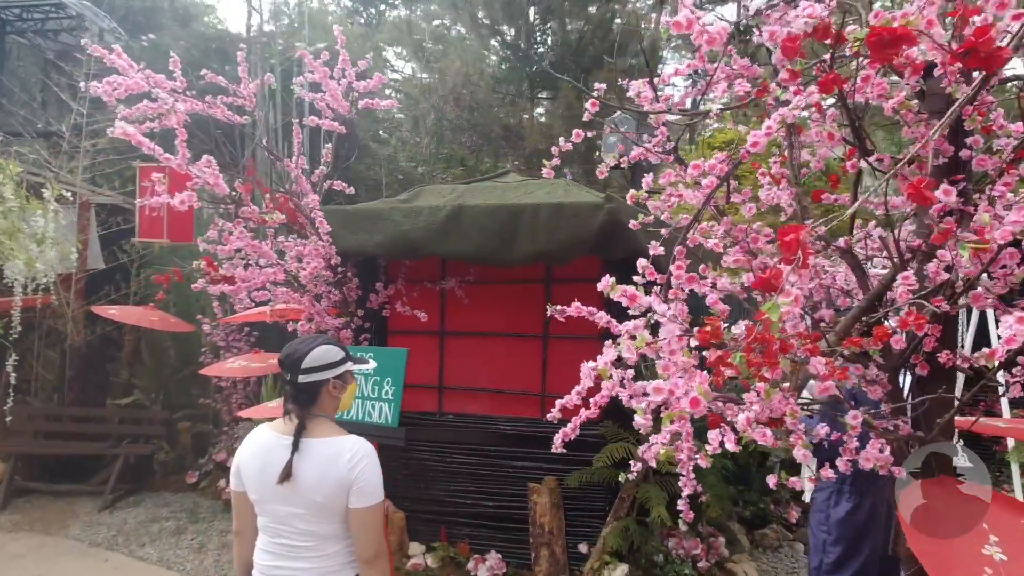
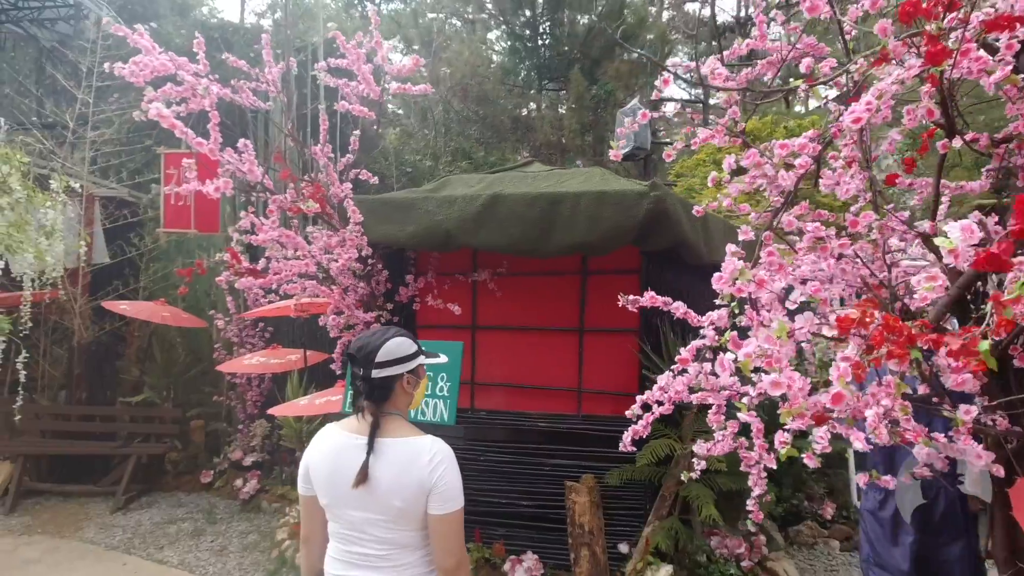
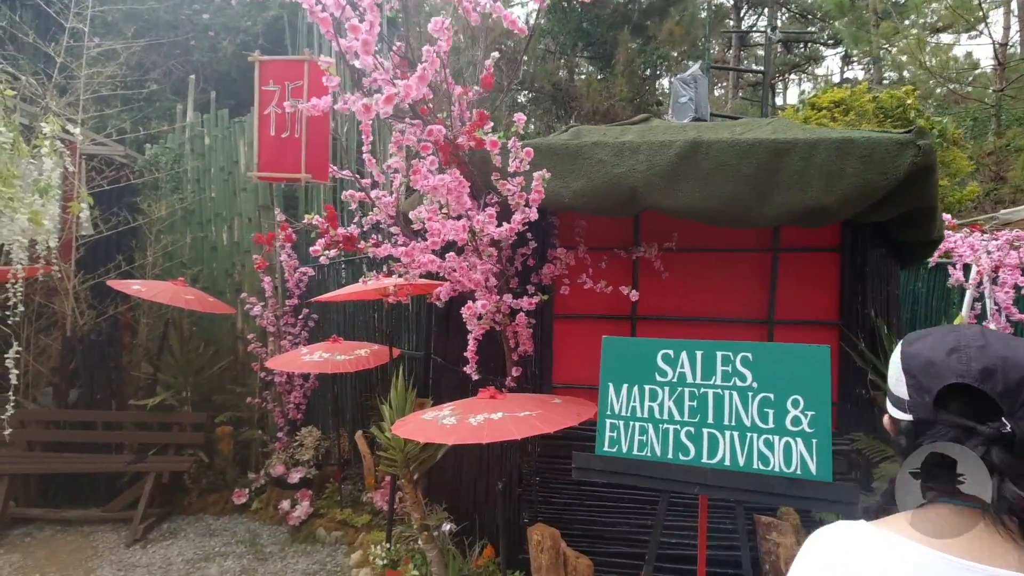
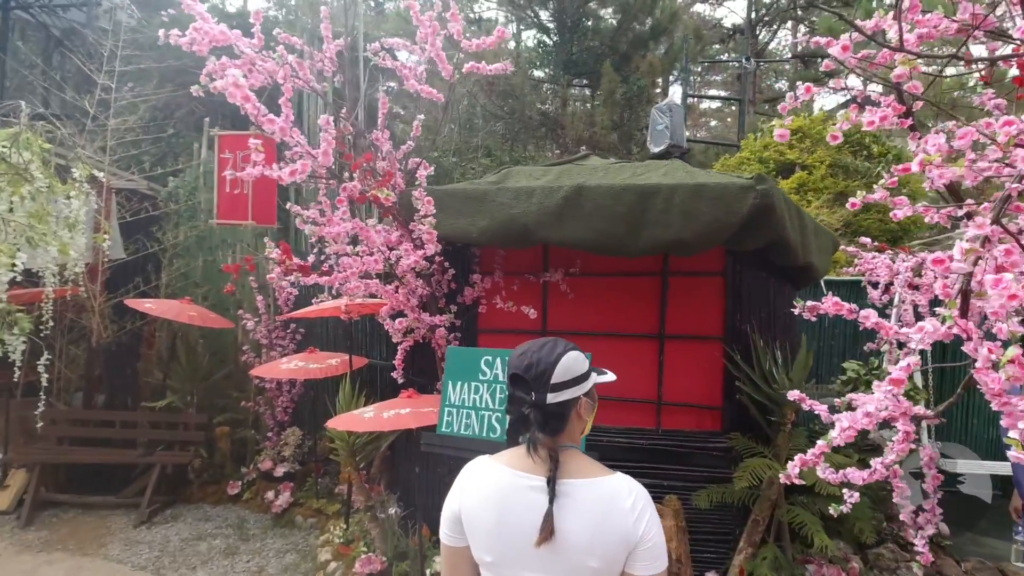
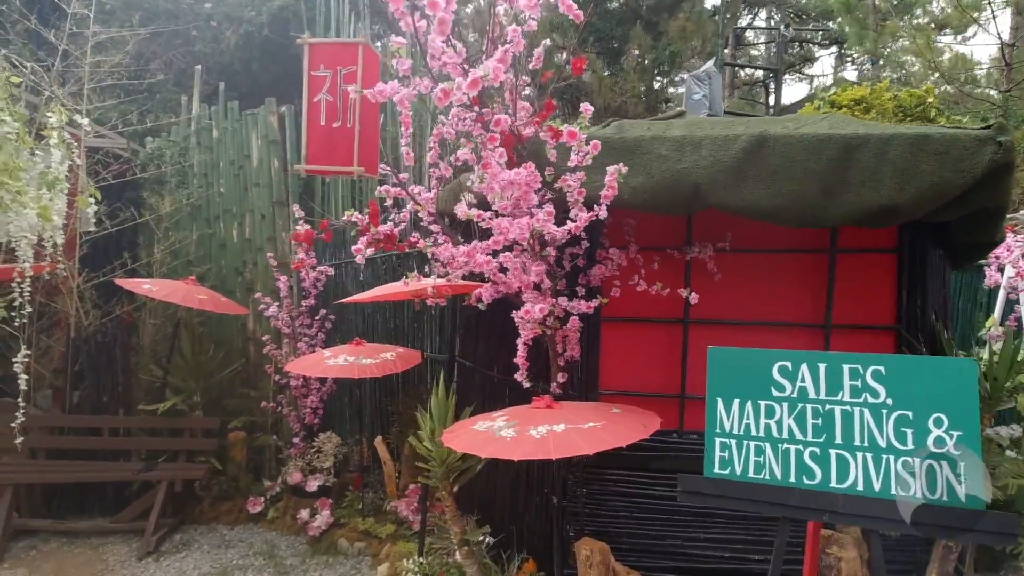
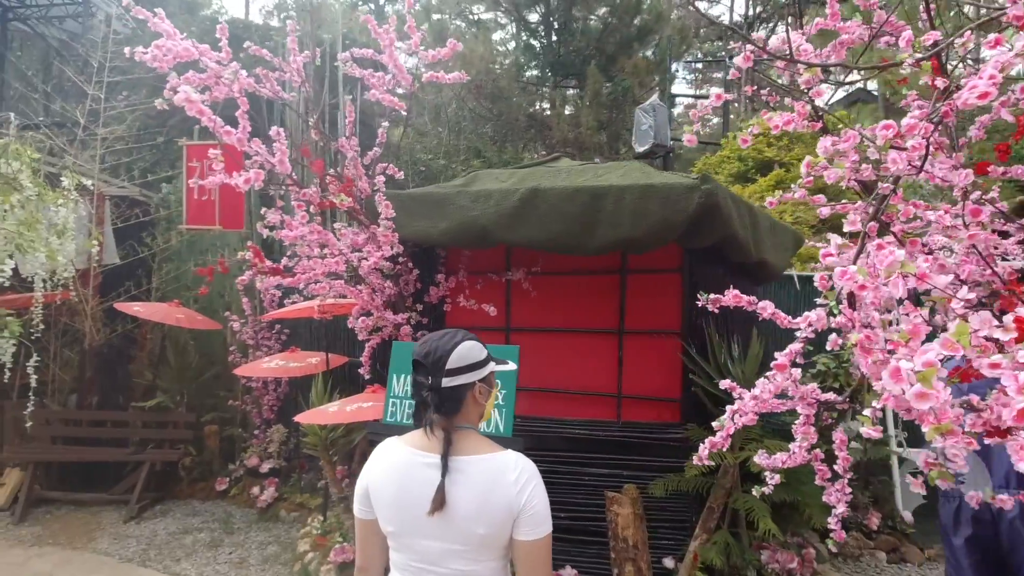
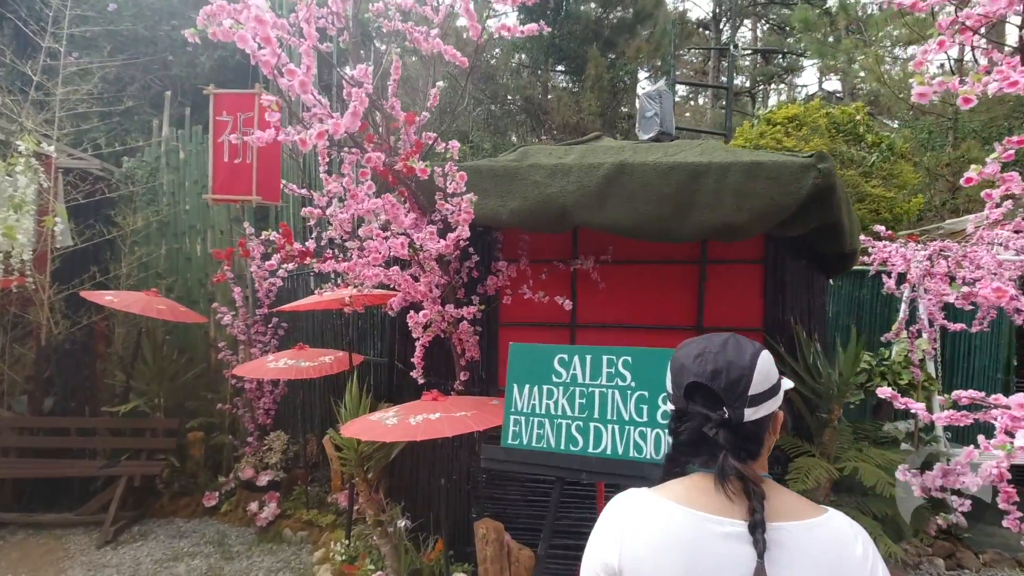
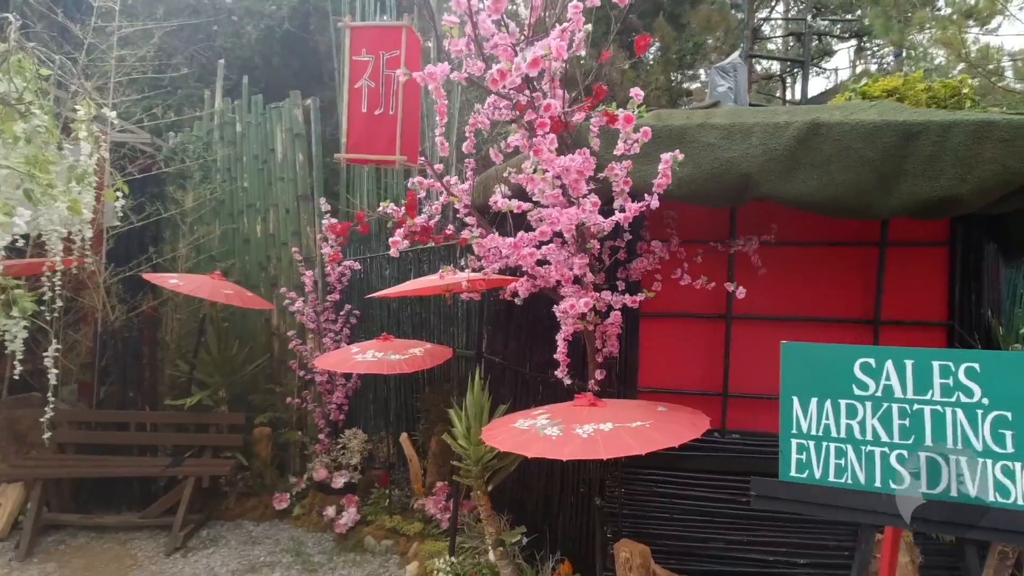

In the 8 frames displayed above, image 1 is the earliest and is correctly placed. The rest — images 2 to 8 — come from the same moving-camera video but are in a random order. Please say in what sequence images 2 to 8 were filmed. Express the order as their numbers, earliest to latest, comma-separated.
2, 6, 4, 7, 3, 5, 8
